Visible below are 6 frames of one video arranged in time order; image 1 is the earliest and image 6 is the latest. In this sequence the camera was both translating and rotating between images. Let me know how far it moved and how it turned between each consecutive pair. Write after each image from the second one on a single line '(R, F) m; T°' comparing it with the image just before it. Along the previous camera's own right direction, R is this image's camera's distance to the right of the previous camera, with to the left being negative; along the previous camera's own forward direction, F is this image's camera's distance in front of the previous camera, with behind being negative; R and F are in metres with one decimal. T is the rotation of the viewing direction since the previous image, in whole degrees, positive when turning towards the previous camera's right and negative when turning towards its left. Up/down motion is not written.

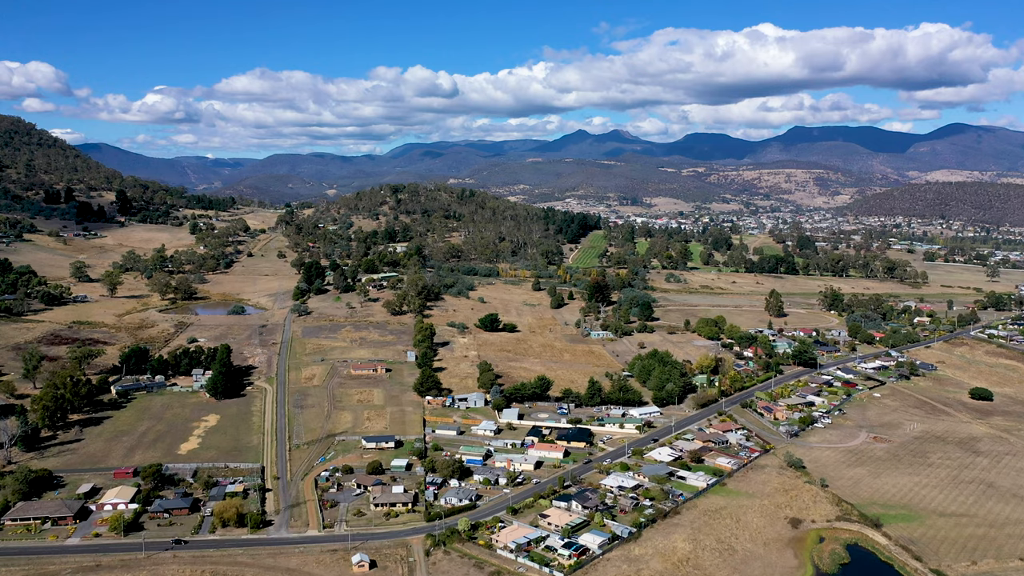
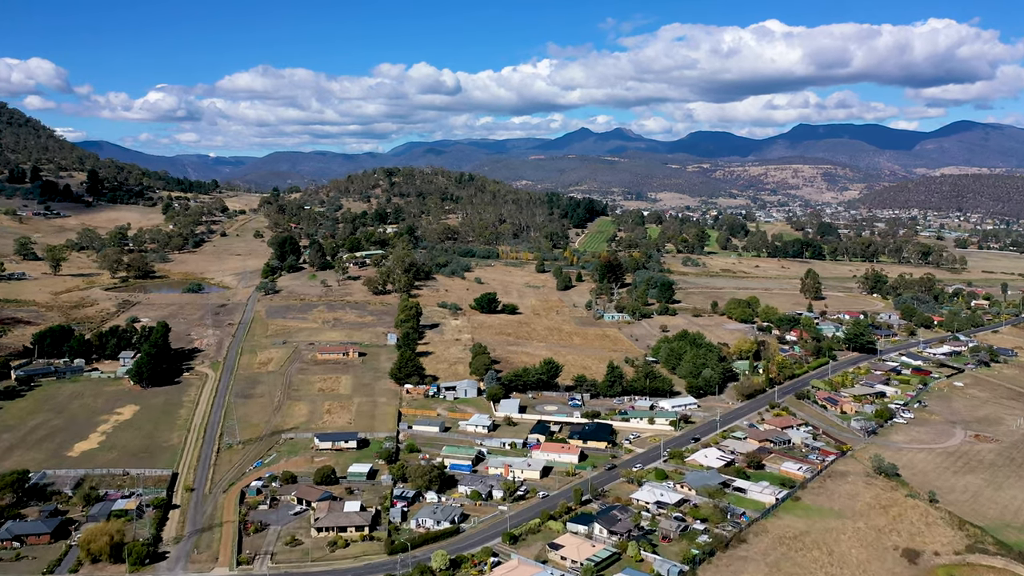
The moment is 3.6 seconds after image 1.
(+0.2, +11.8) m; 0°
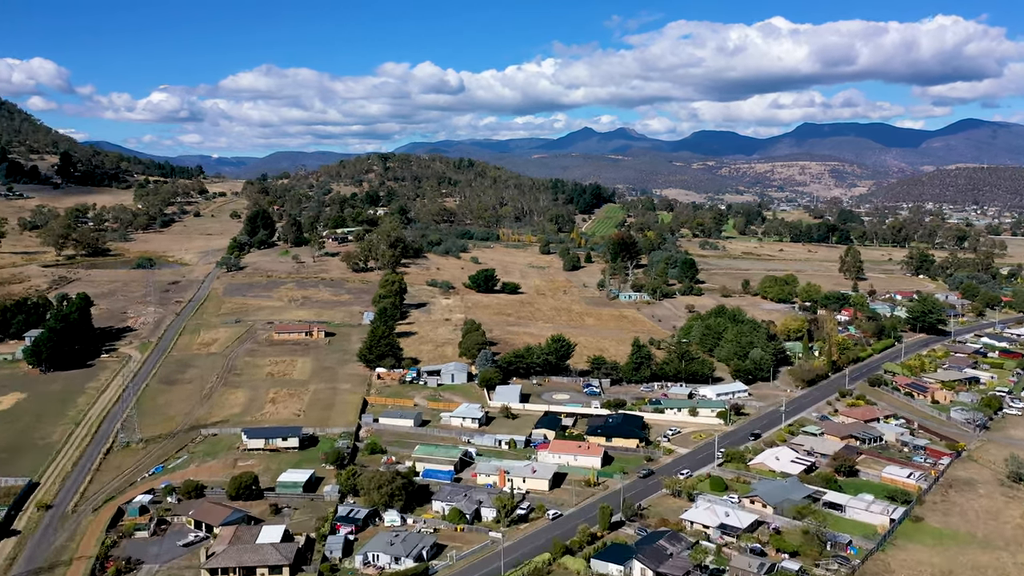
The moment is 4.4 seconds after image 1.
(+0.2, +10.1) m; 0°
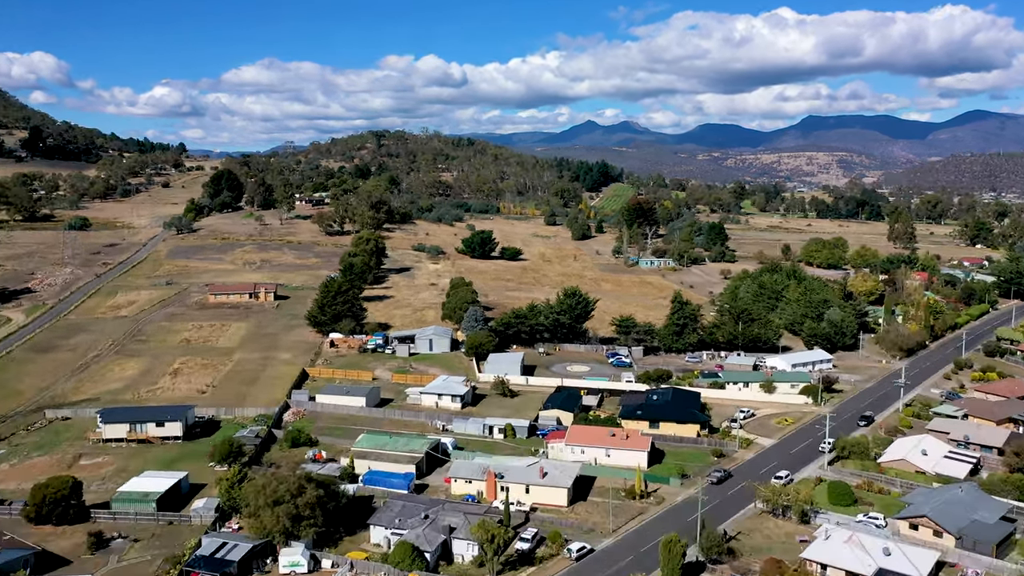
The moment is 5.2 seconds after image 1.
(+0.2, +9.7) m; 0°
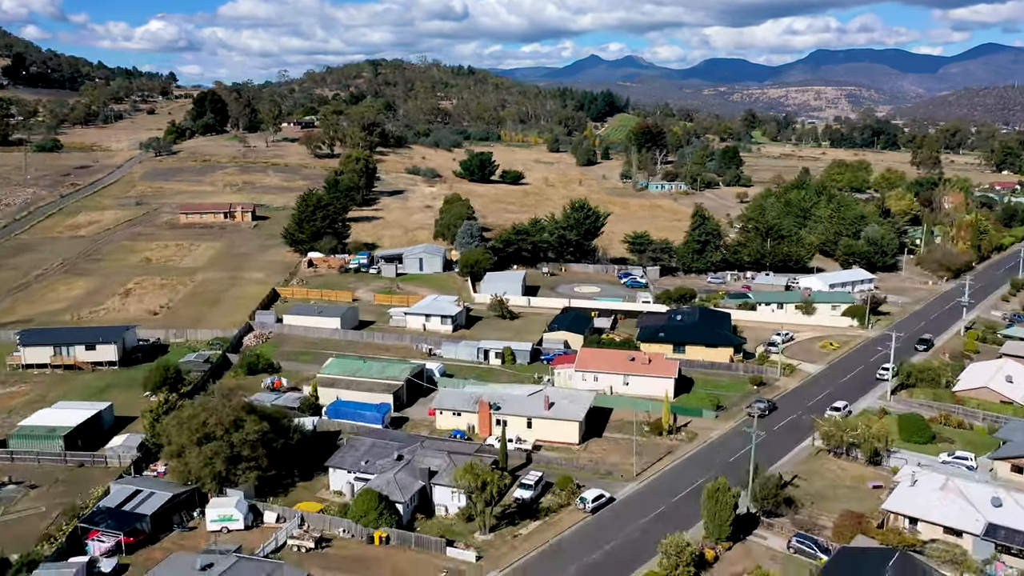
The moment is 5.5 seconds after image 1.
(+0.1, +3.1) m; 0°
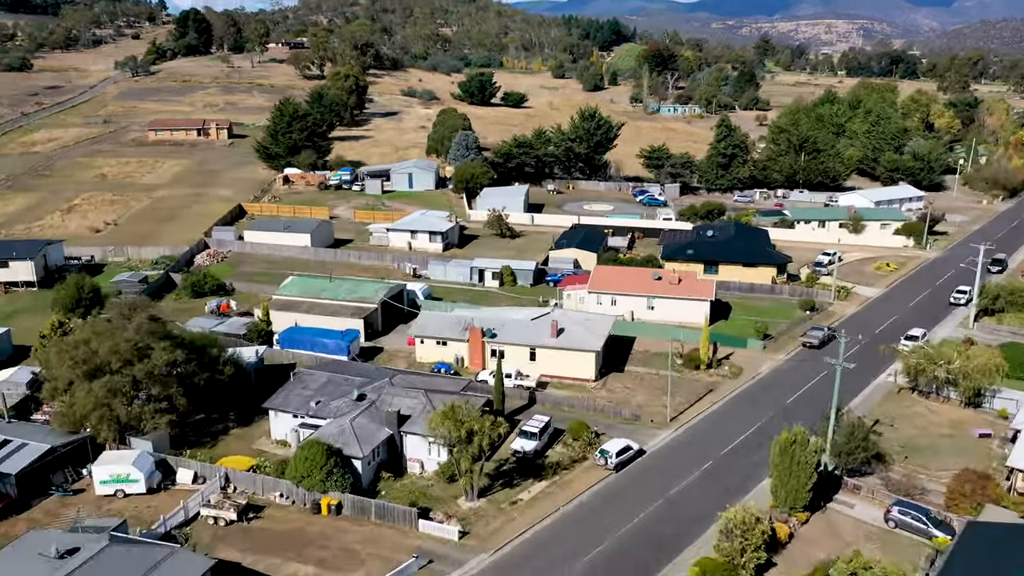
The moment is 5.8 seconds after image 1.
(0.0, +2.7) m; 0°
